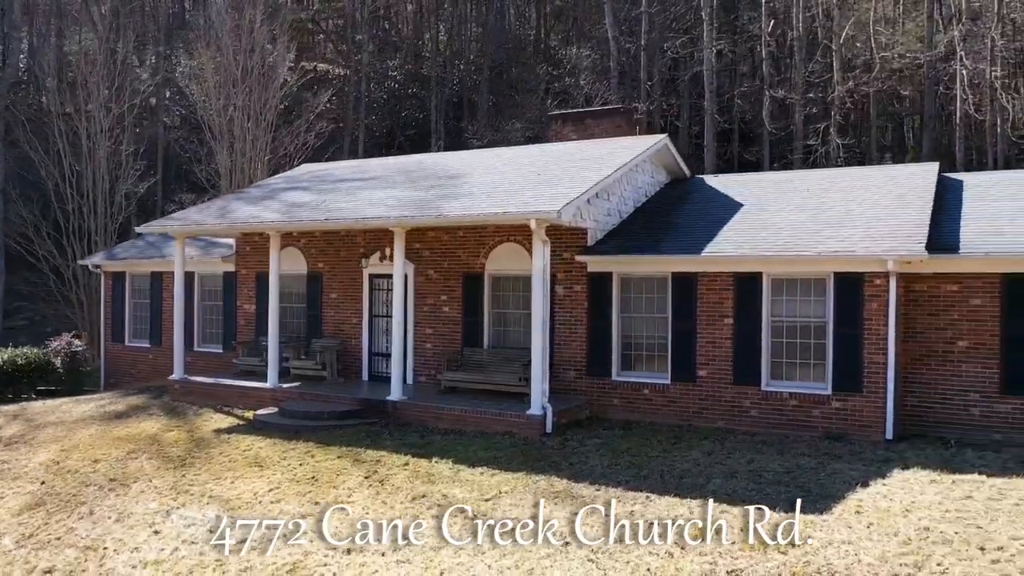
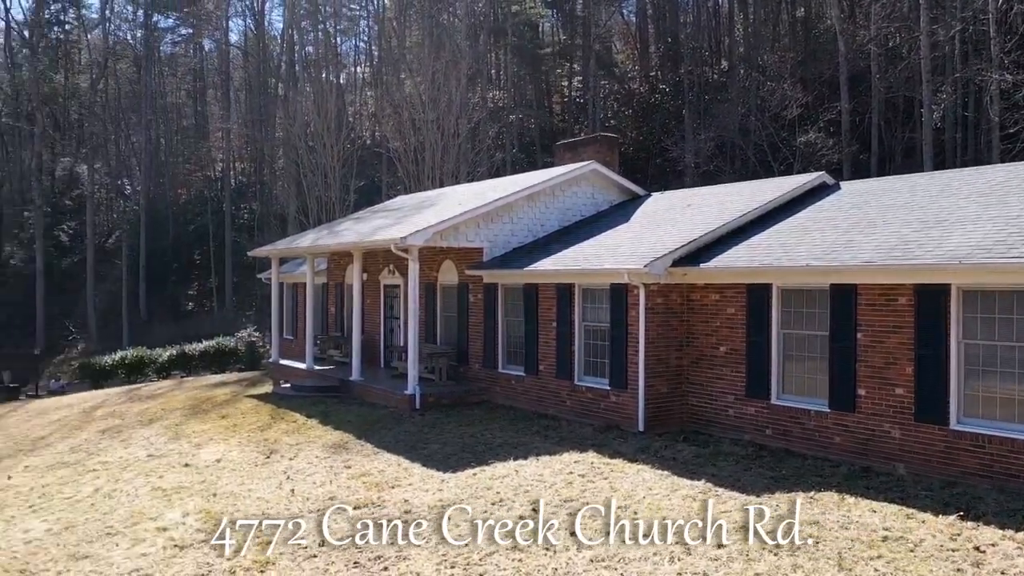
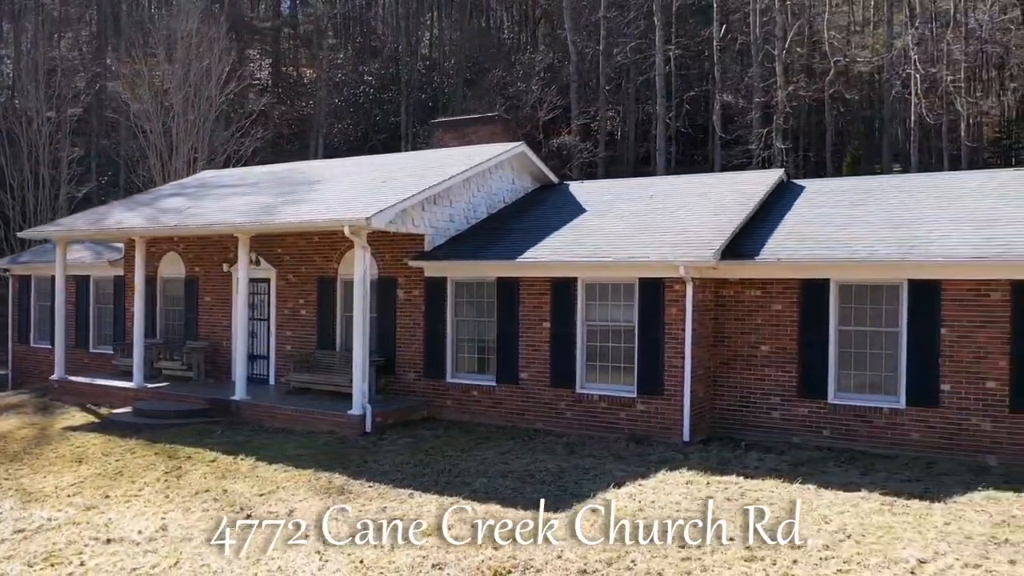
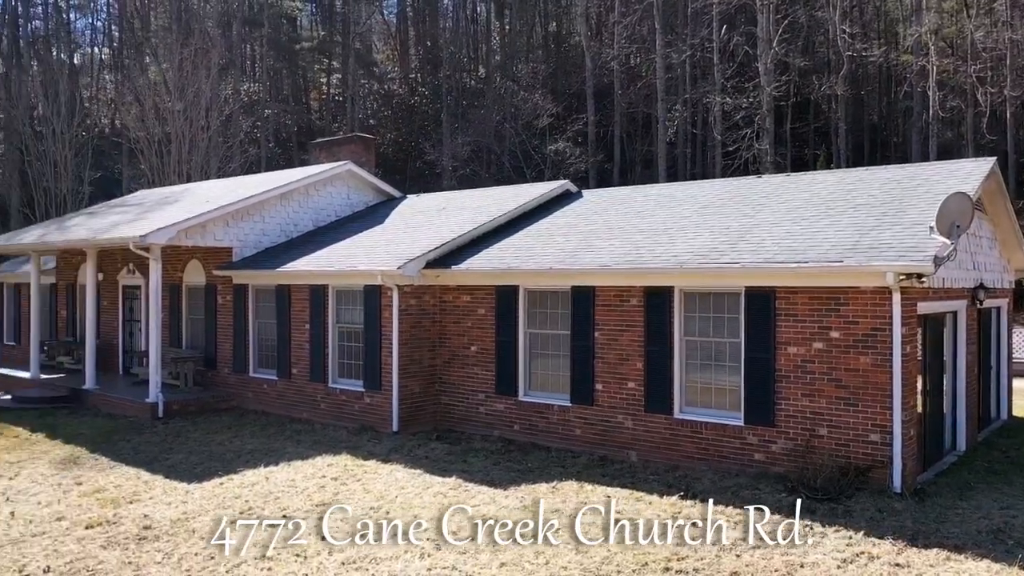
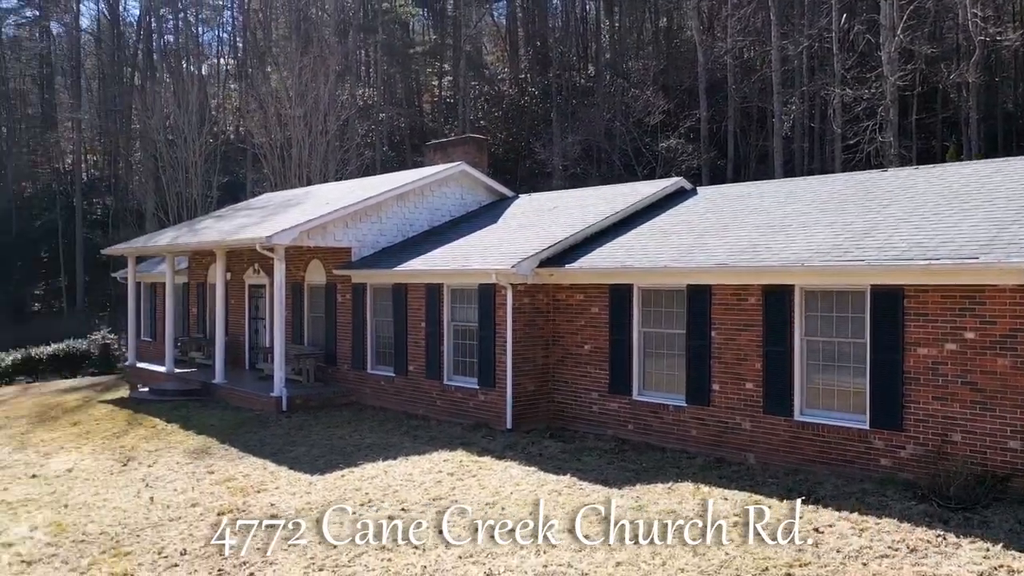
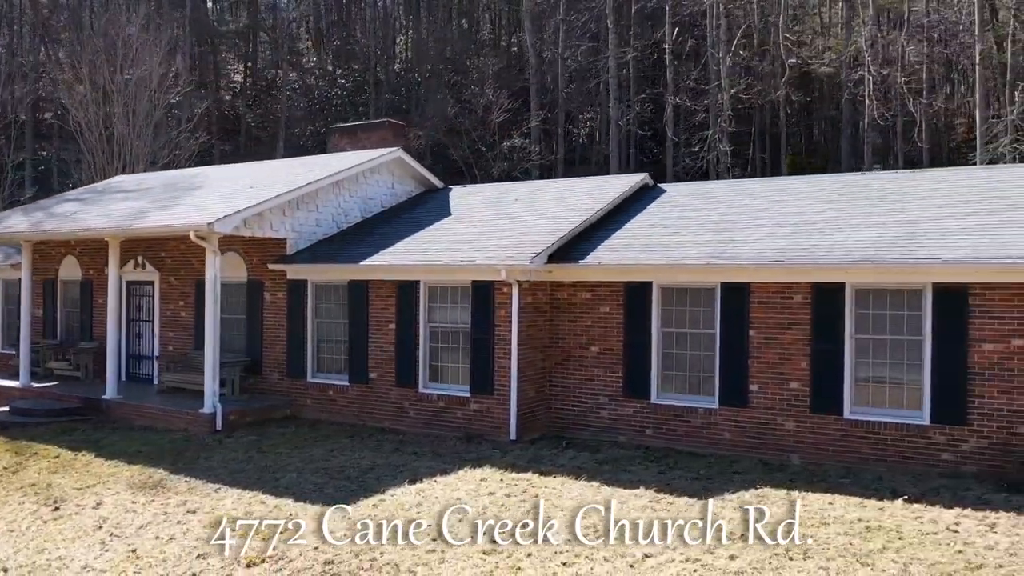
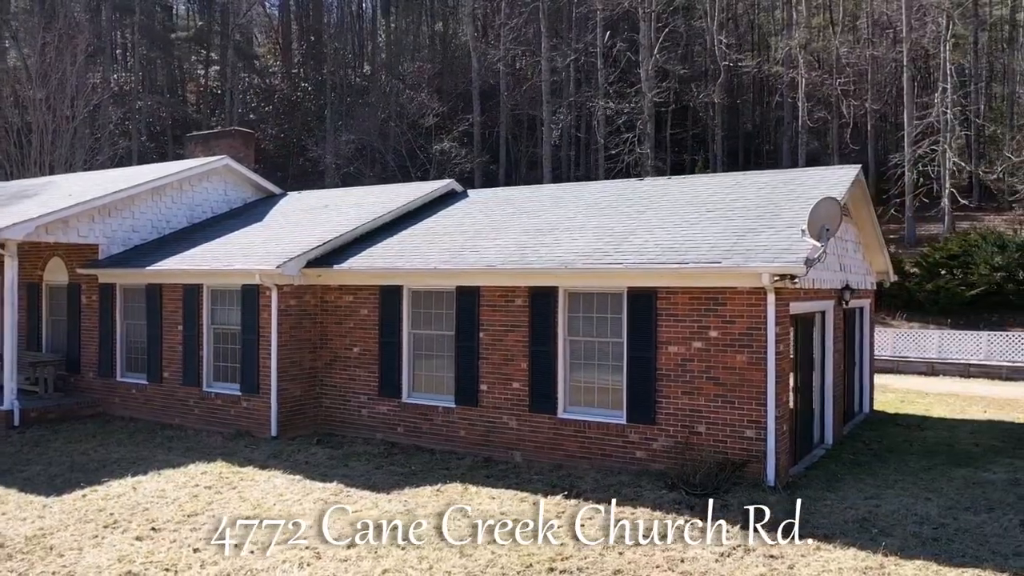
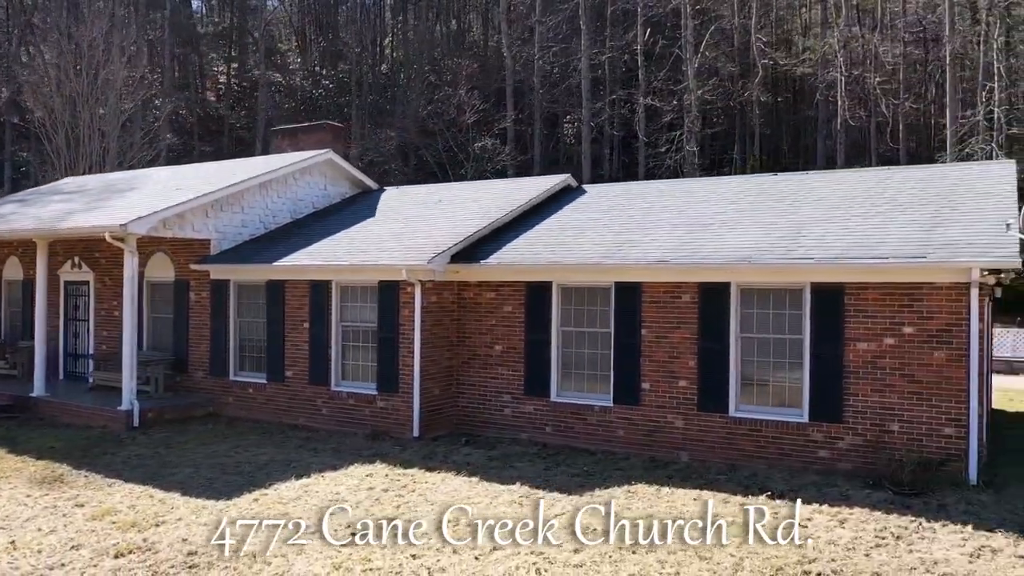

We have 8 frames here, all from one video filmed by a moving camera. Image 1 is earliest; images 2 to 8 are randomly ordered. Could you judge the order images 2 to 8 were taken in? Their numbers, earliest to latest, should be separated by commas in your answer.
3, 6, 8, 7, 4, 5, 2
